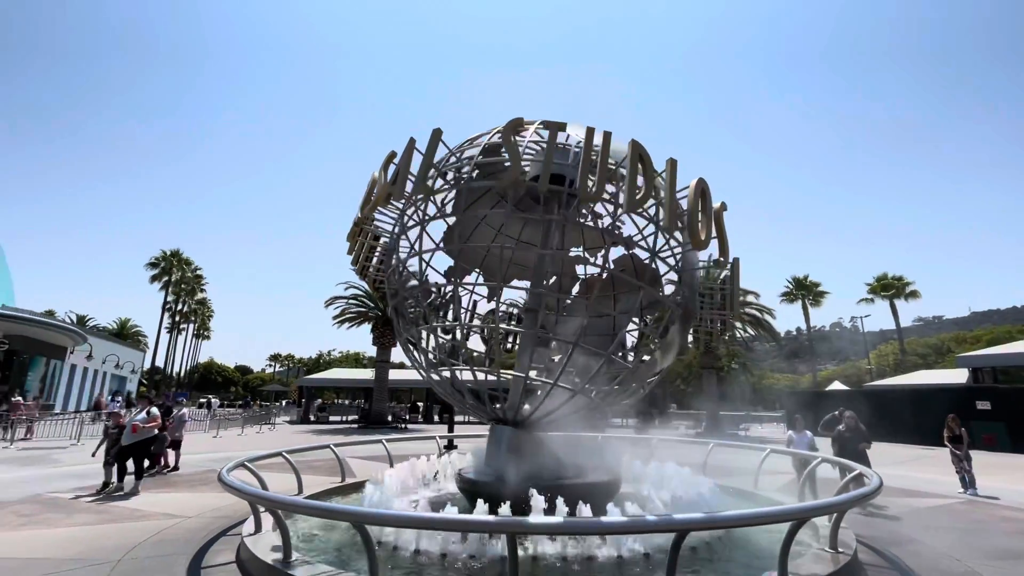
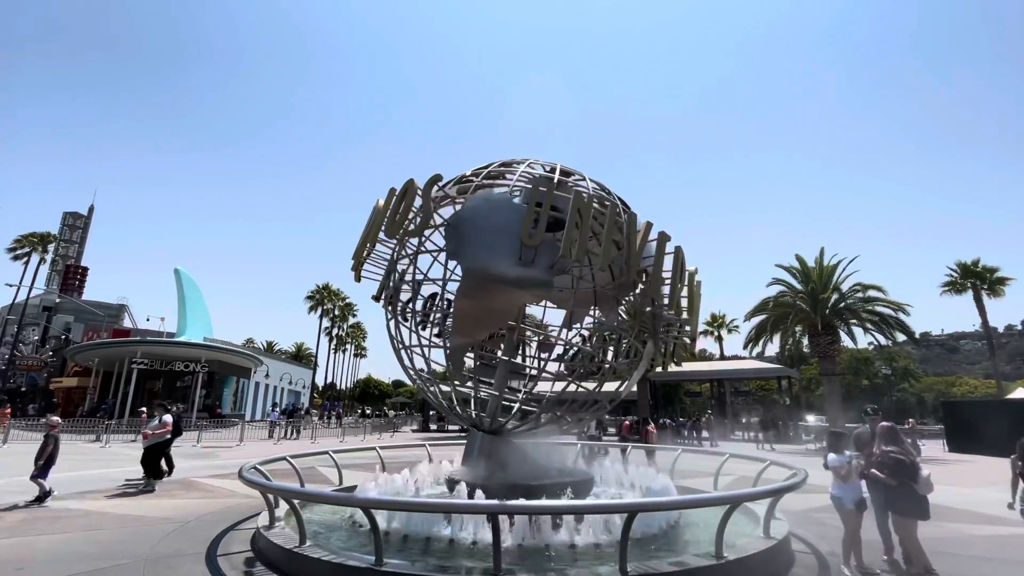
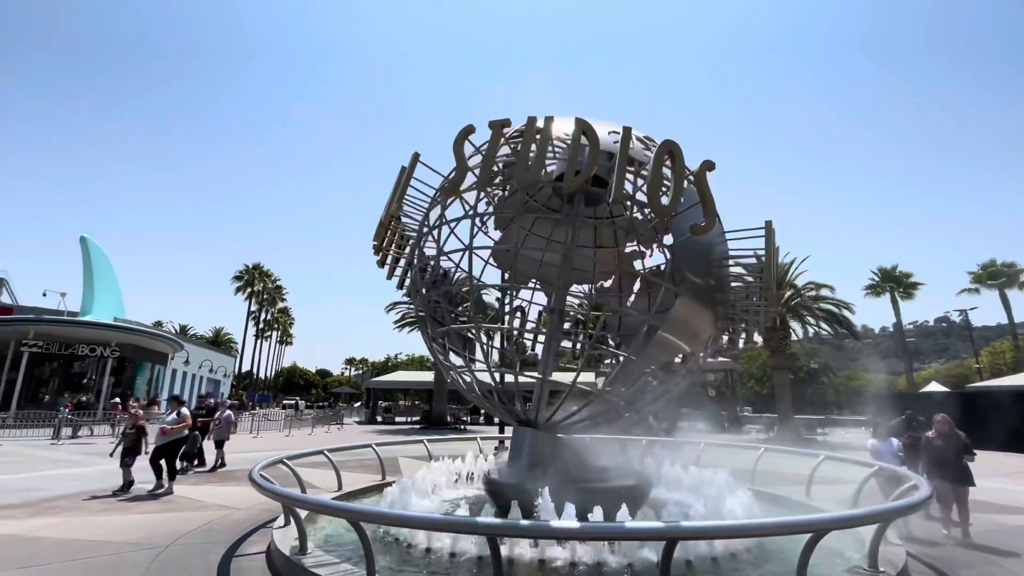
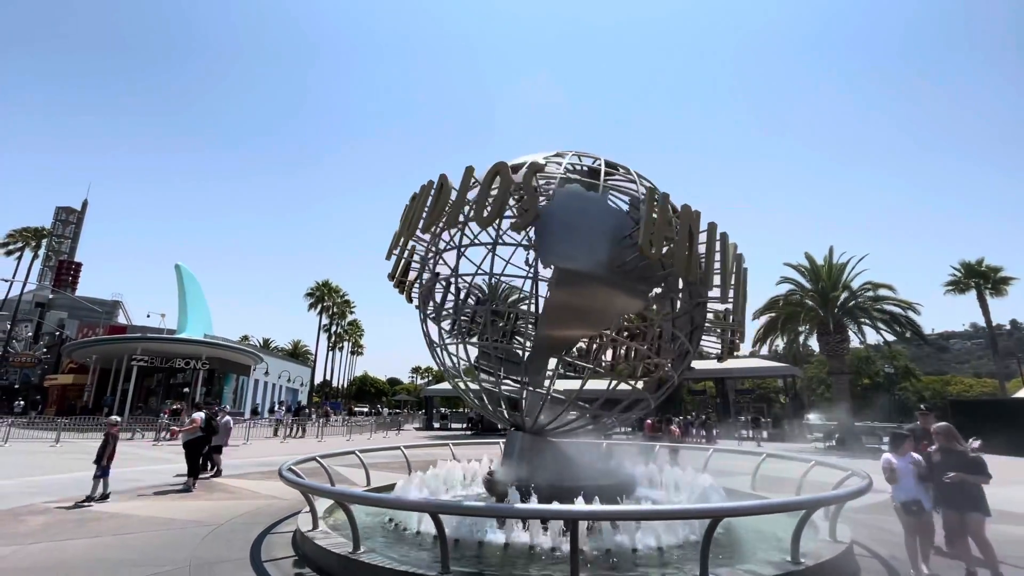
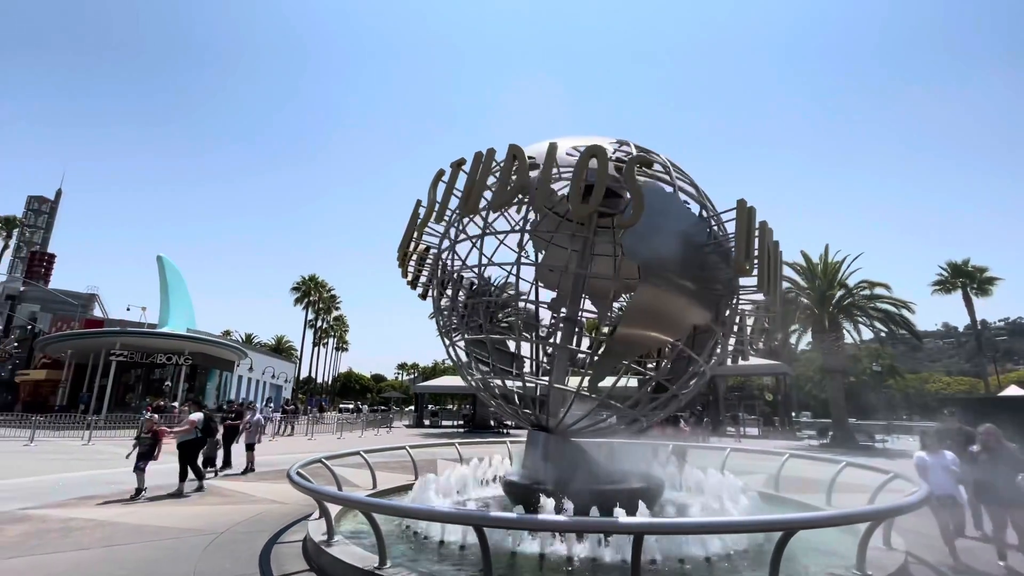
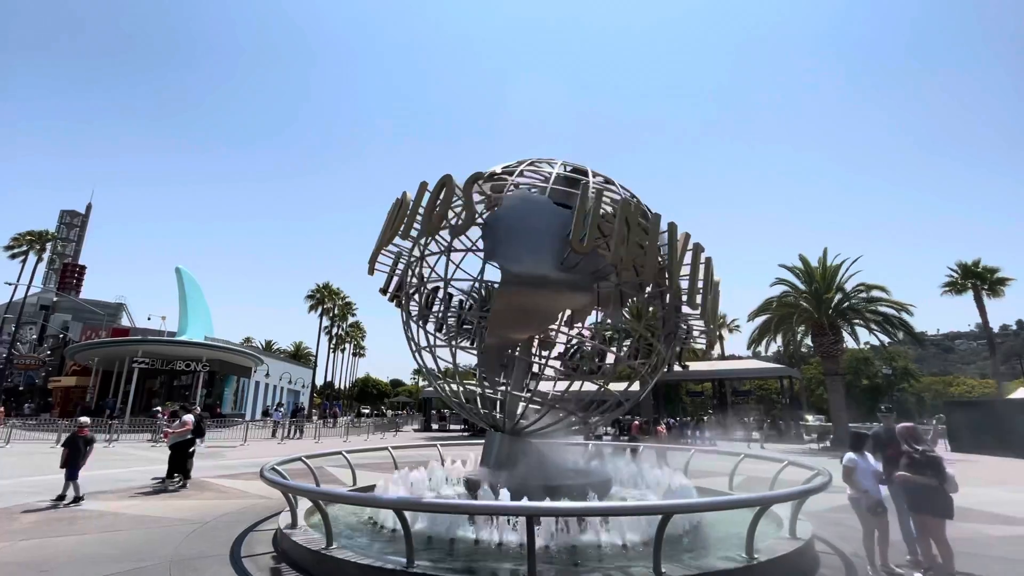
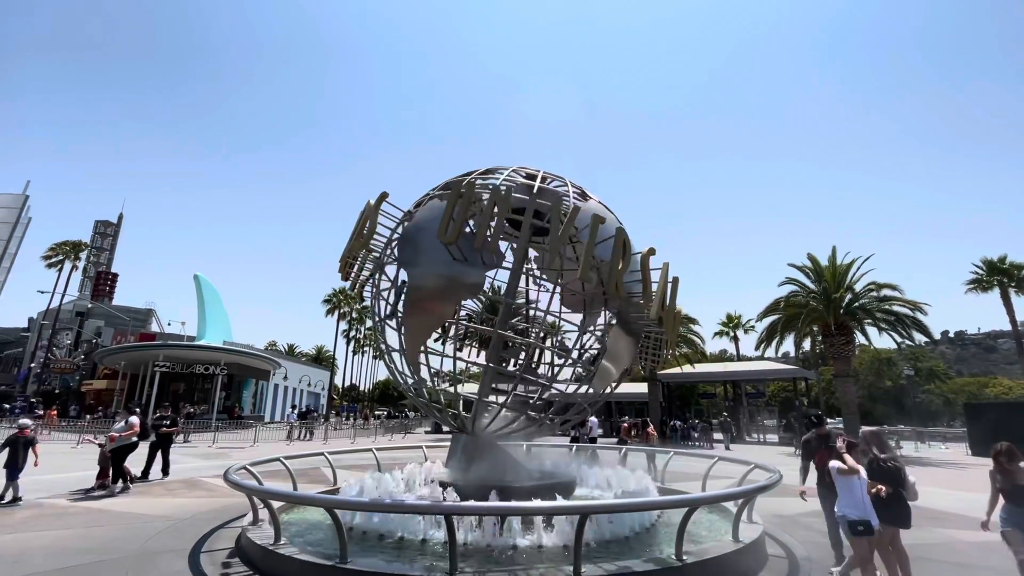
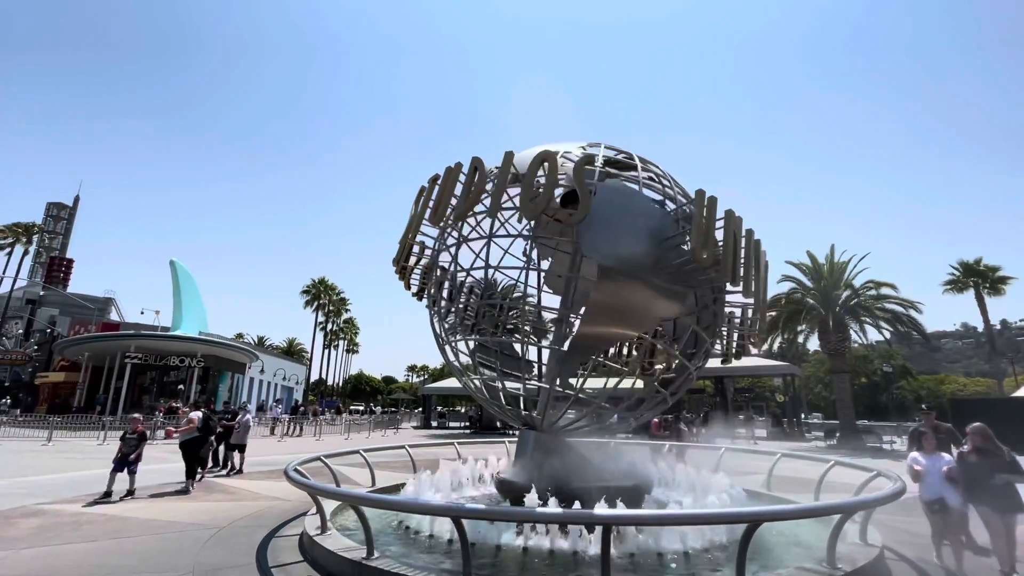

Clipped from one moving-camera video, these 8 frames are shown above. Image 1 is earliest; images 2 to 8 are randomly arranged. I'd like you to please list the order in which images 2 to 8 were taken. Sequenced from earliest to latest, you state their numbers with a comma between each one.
3, 5, 8, 4, 6, 2, 7
